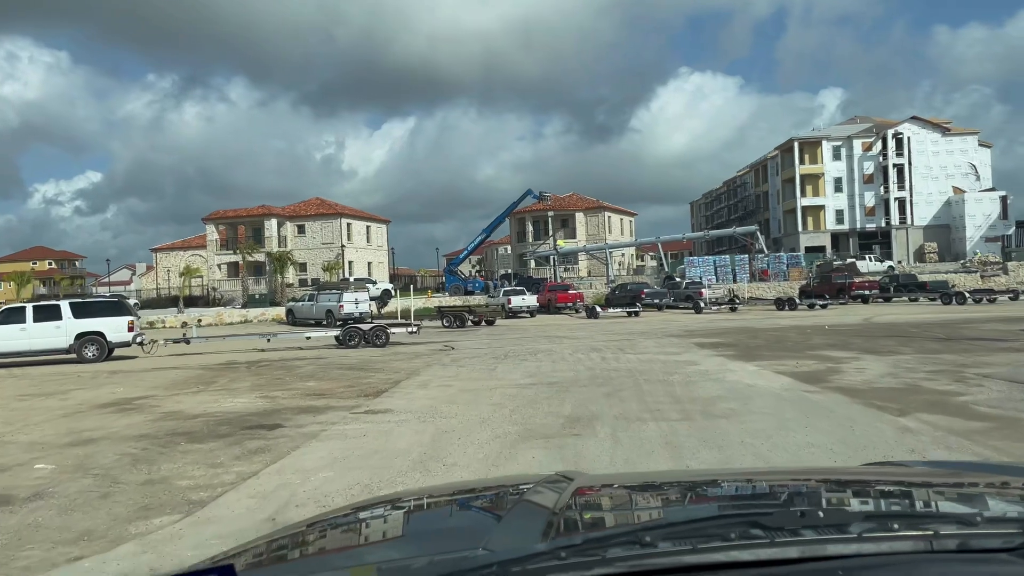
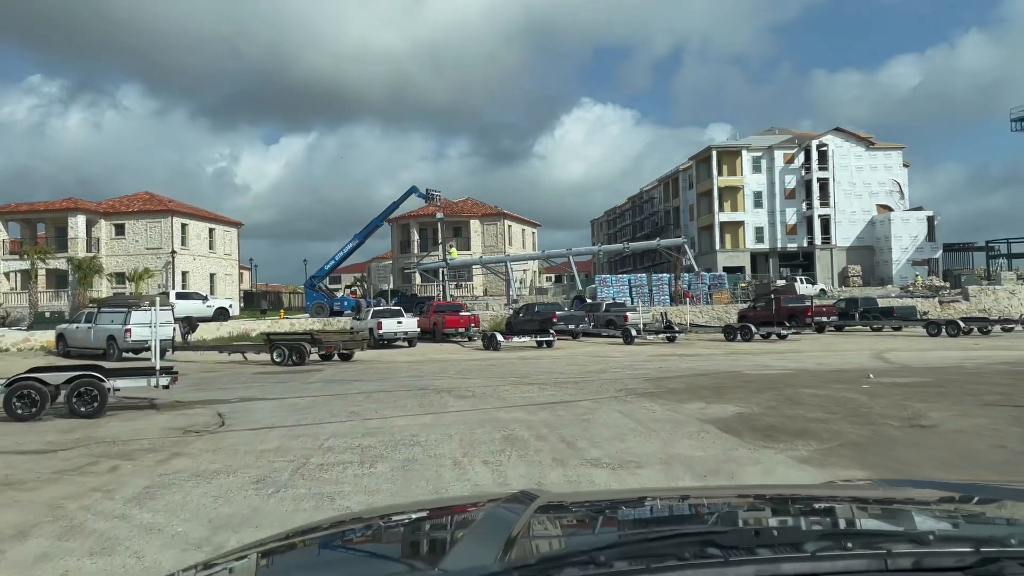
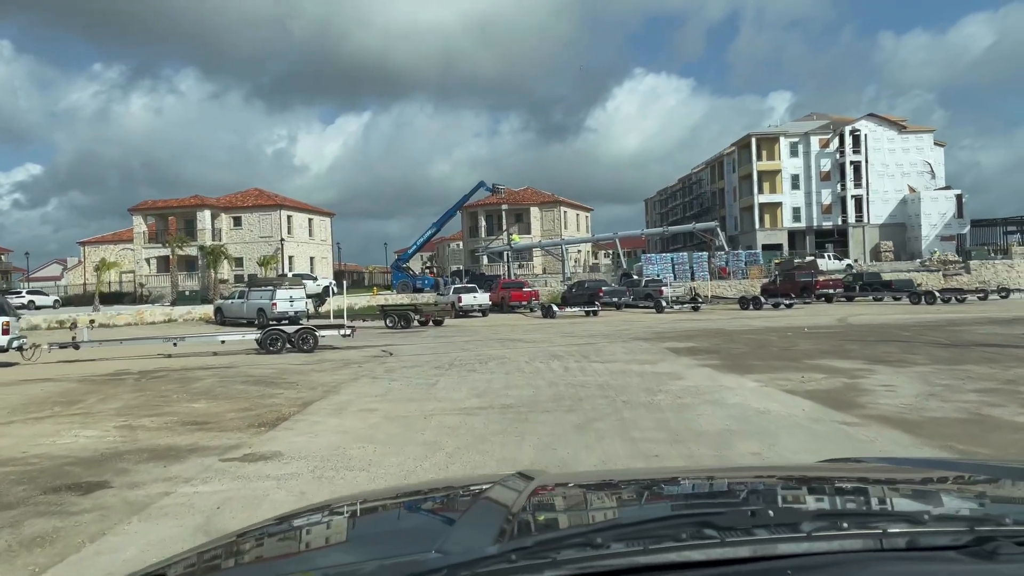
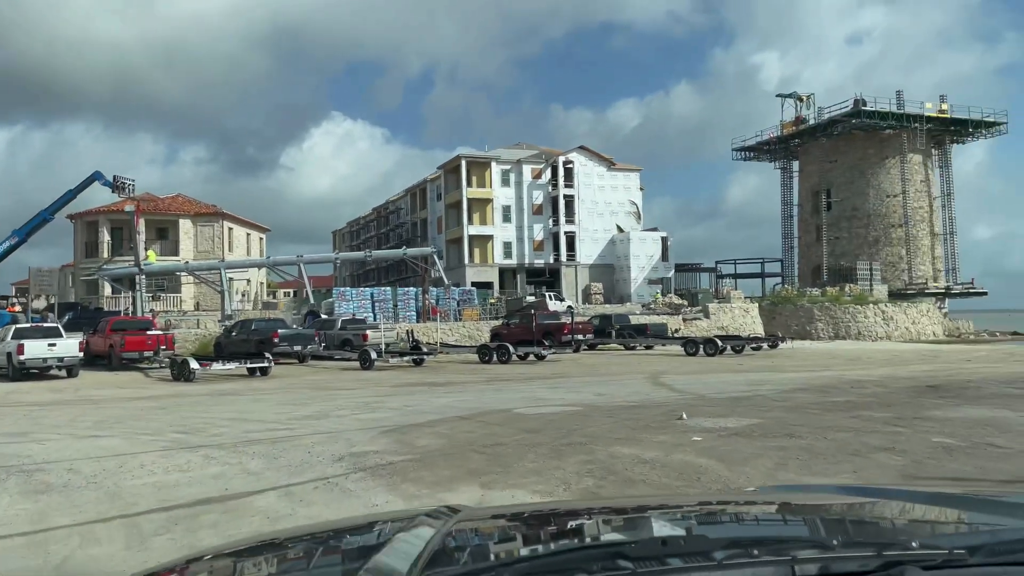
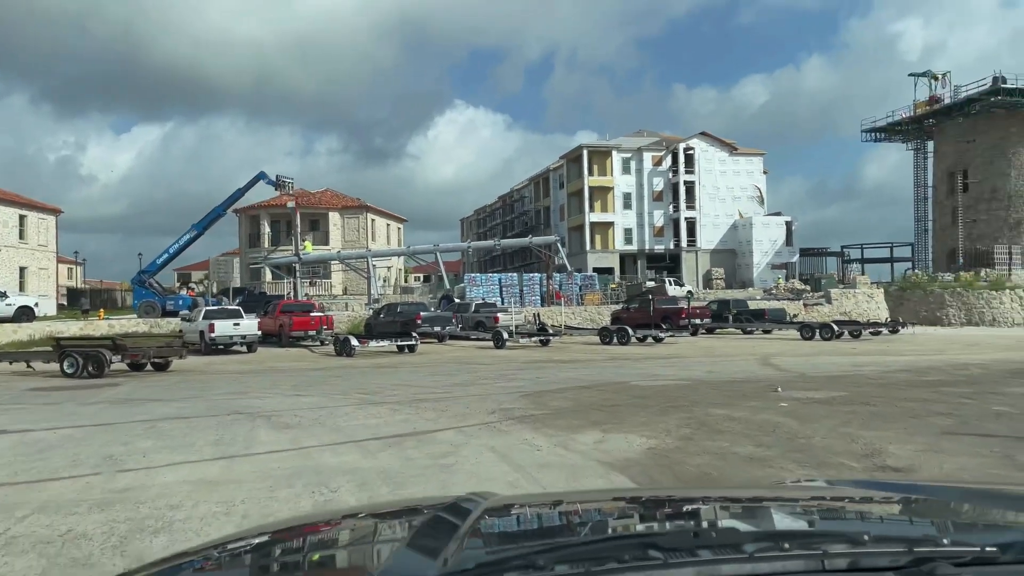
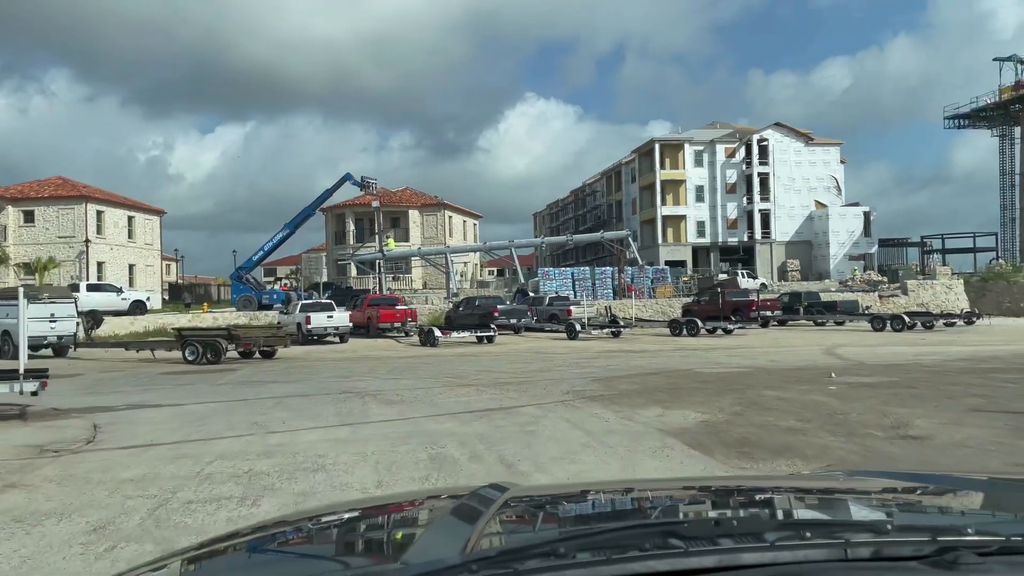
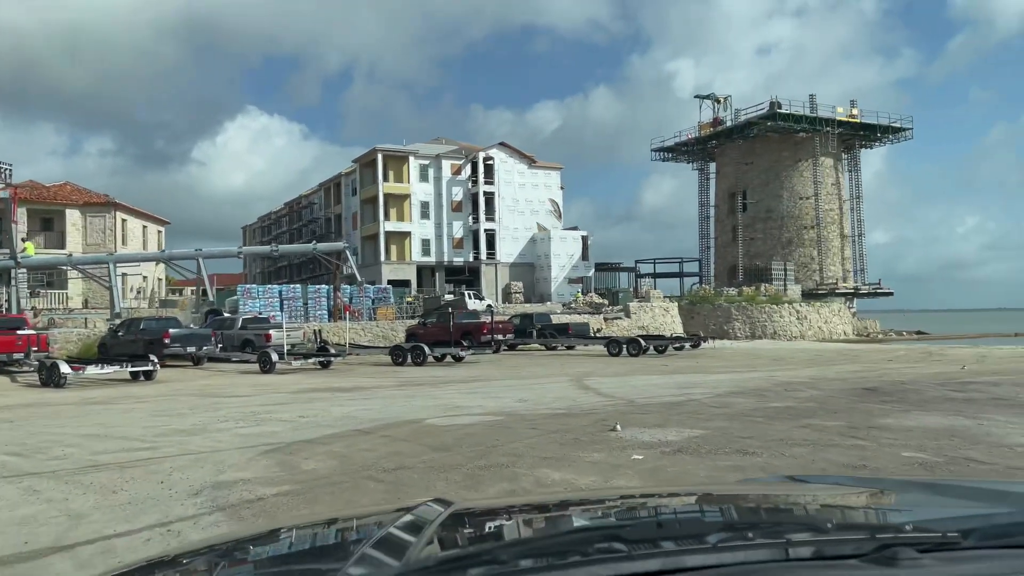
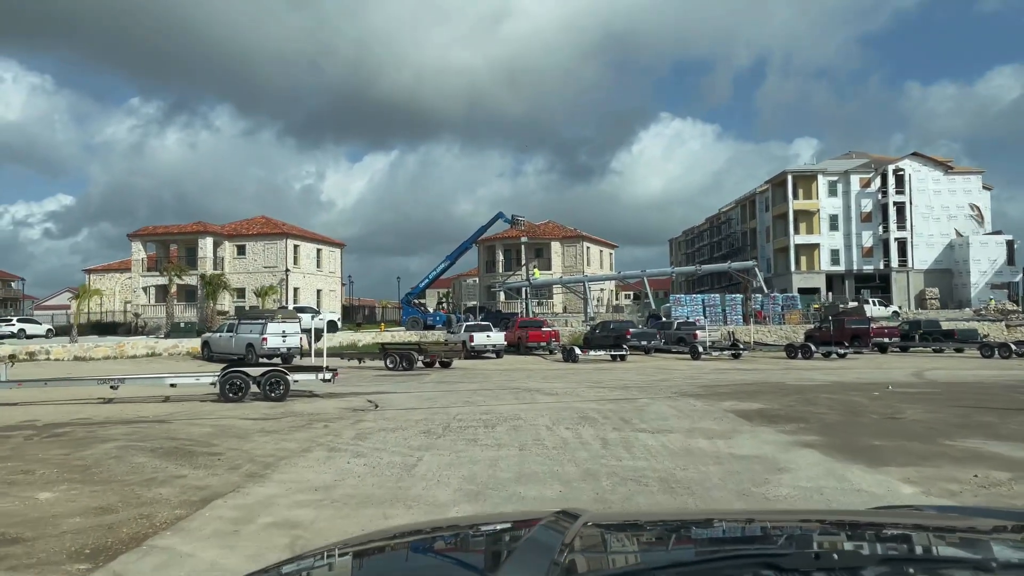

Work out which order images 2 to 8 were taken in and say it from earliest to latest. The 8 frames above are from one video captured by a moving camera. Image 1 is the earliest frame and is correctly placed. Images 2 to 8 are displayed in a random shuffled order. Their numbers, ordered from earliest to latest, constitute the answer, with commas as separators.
3, 8, 2, 6, 5, 4, 7
